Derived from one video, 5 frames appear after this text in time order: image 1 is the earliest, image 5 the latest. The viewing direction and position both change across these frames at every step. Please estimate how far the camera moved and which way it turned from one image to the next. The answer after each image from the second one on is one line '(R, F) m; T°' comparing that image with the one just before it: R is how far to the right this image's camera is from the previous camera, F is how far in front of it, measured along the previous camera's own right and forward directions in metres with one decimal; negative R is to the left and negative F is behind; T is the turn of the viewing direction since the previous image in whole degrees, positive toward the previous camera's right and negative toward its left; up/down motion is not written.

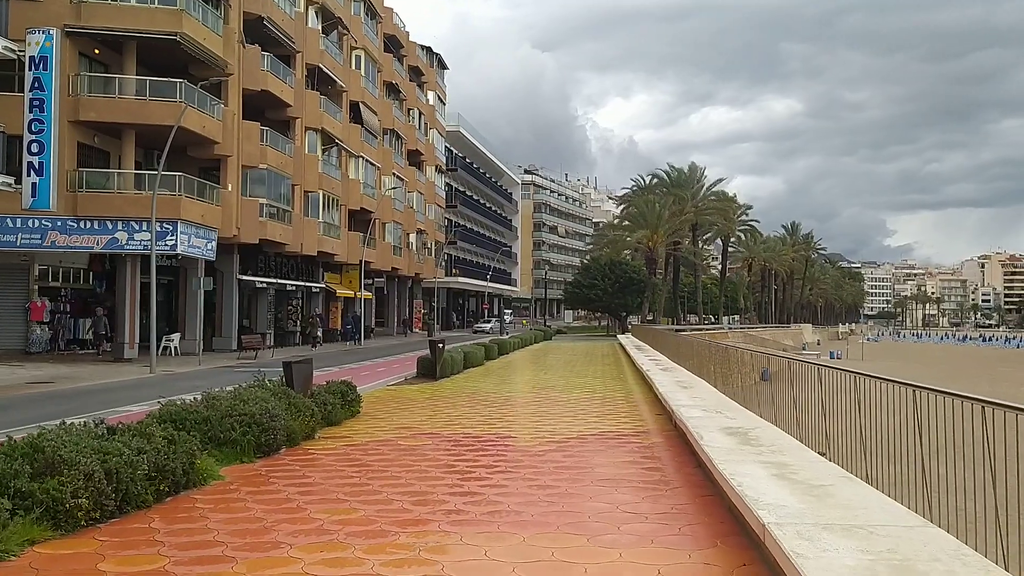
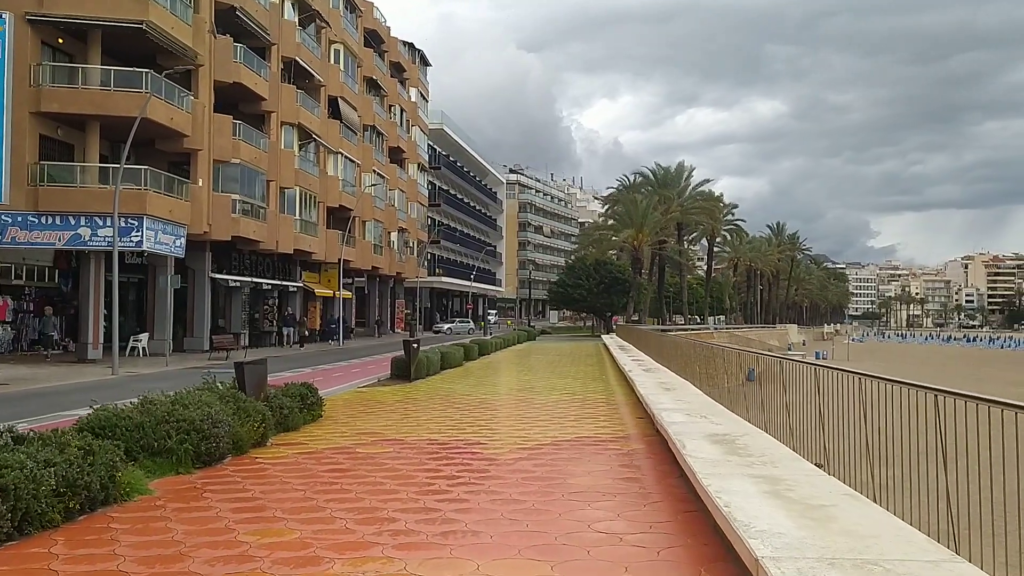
(+0.2, +0.9) m; +1°
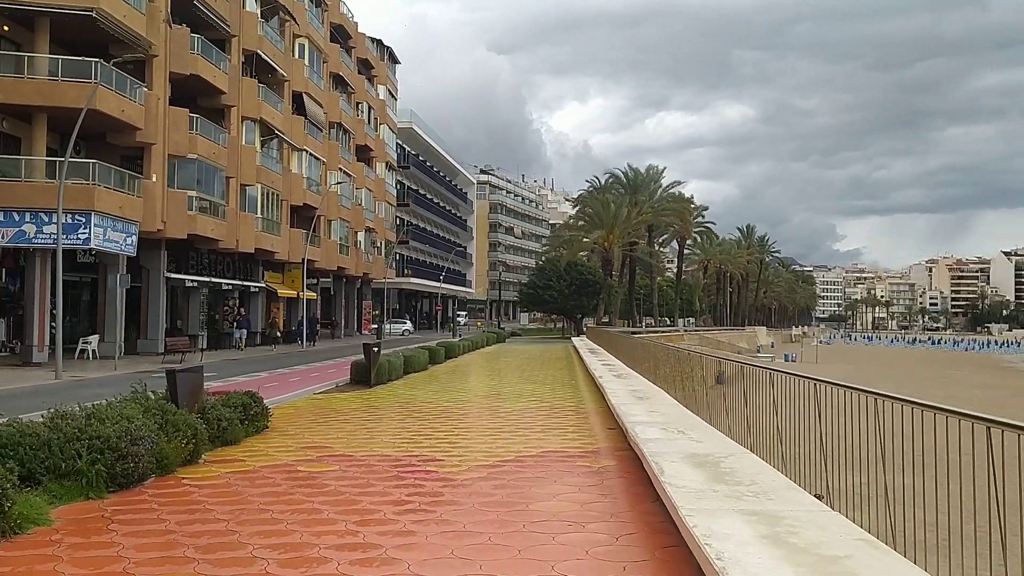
(+0.1, +0.9) m; +2°
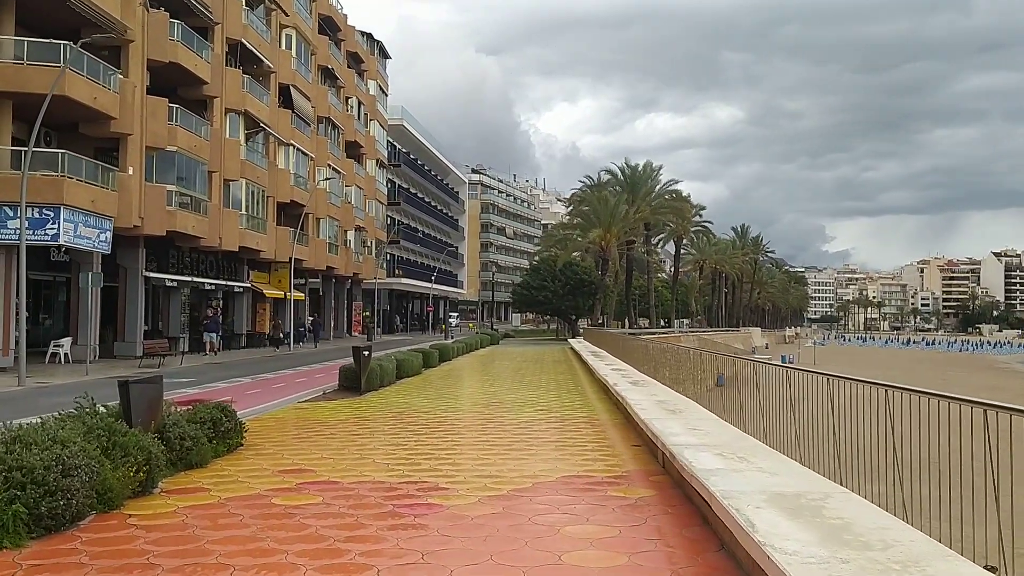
(-0.3, +1.6) m; +1°
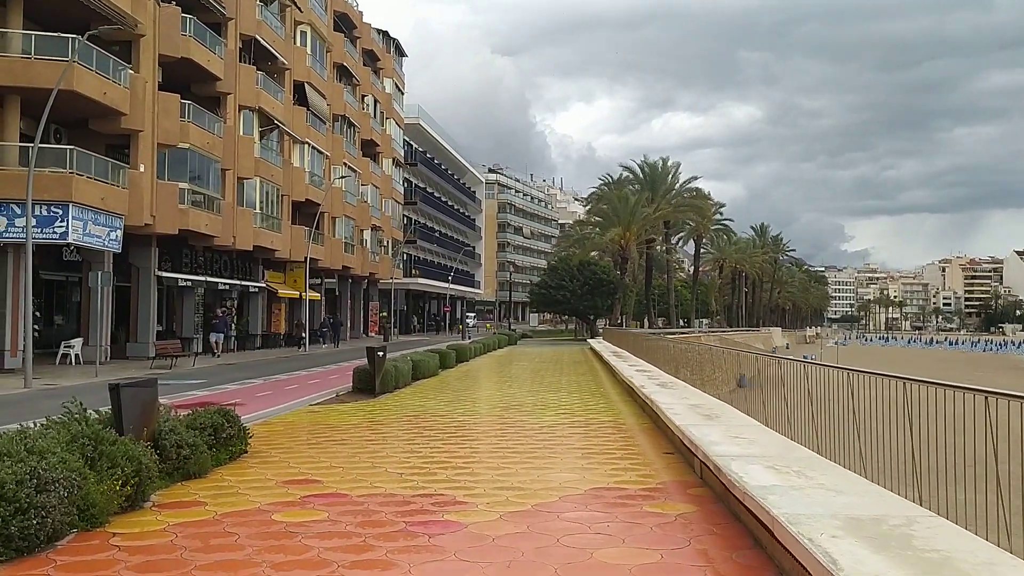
(-0.1, +0.8) m; -1°
